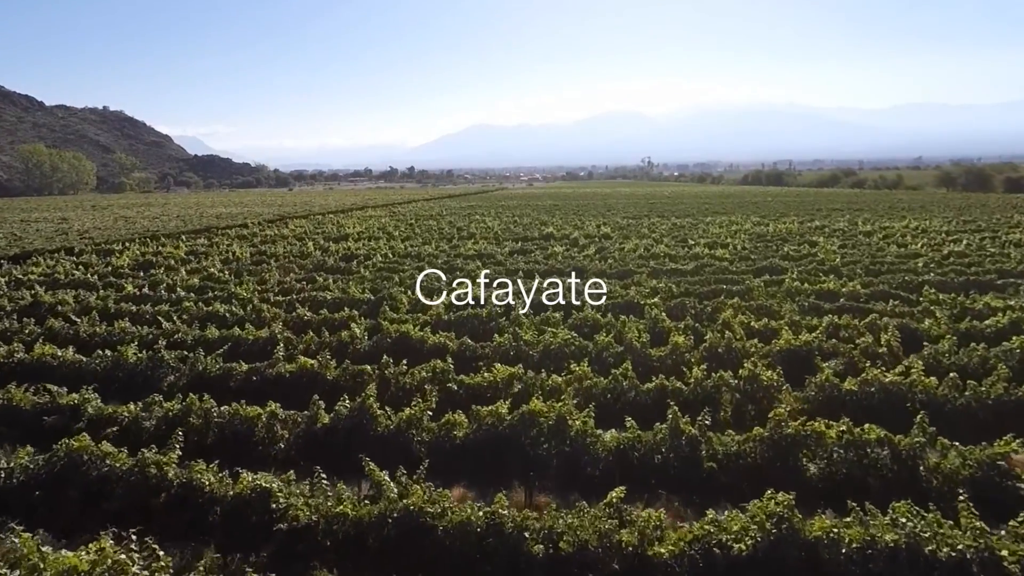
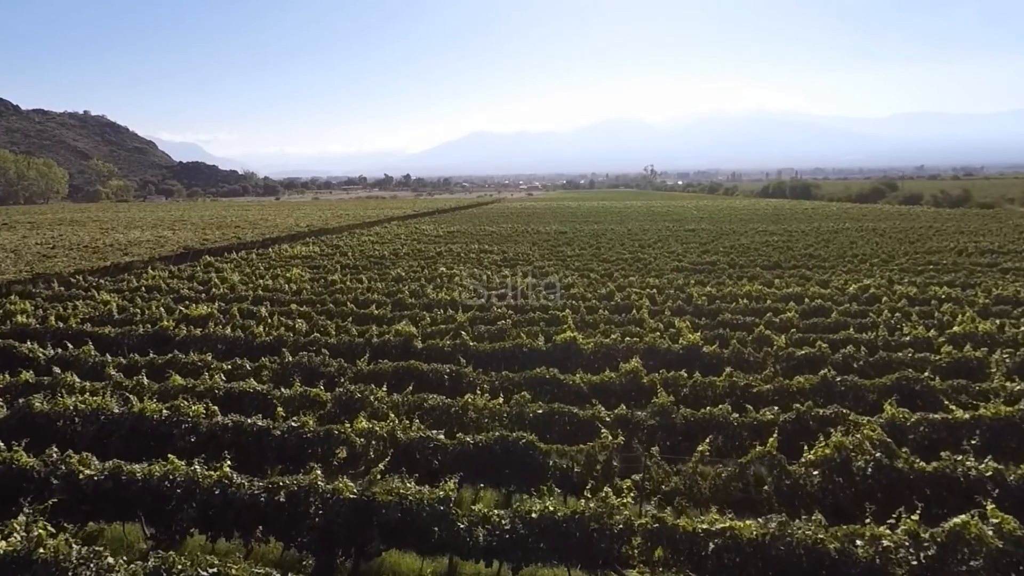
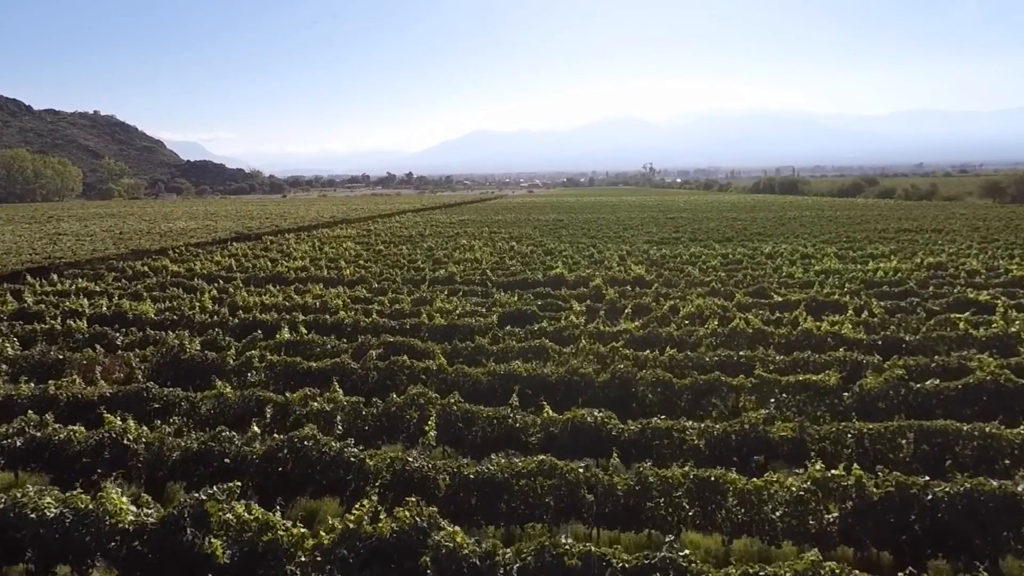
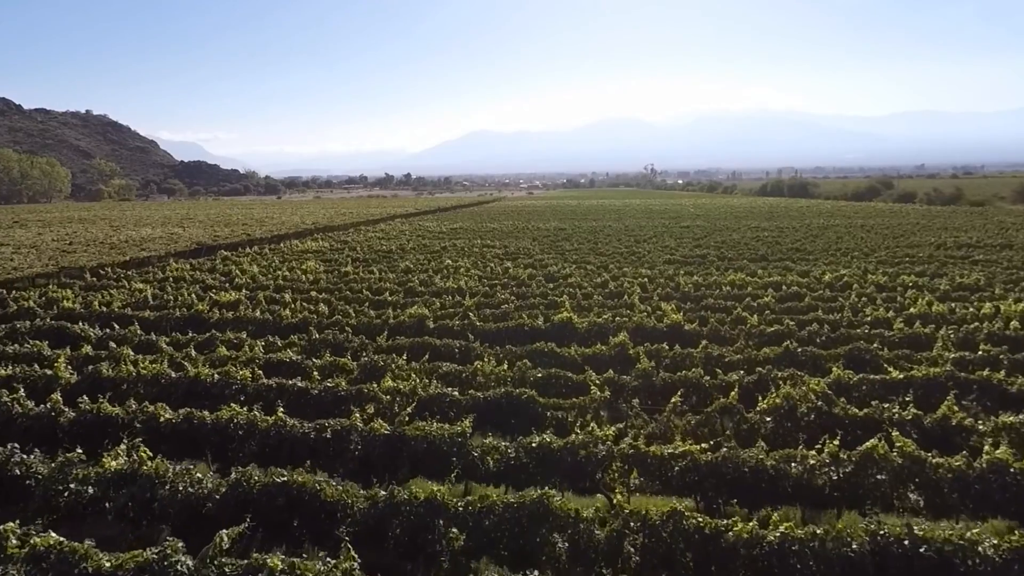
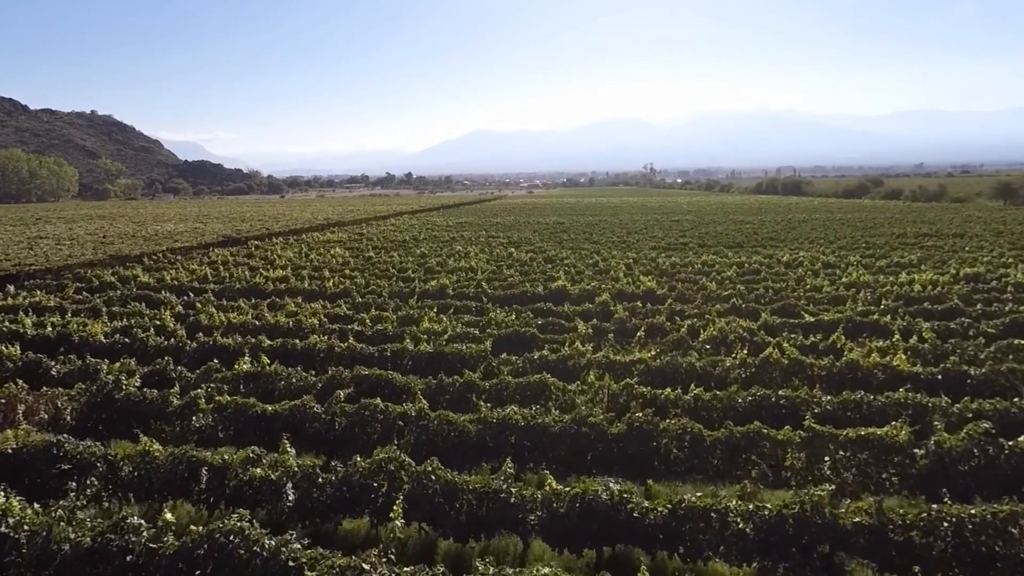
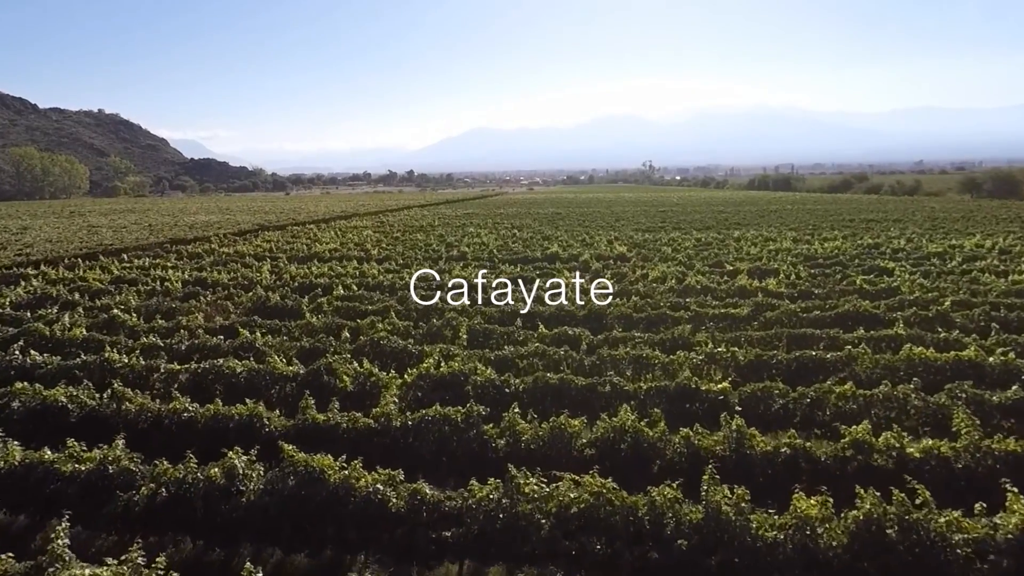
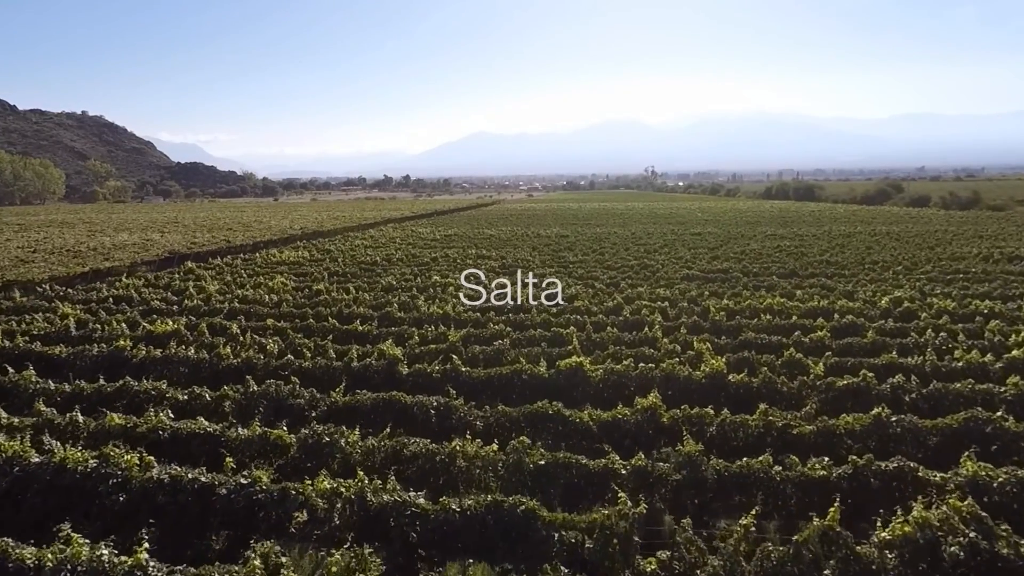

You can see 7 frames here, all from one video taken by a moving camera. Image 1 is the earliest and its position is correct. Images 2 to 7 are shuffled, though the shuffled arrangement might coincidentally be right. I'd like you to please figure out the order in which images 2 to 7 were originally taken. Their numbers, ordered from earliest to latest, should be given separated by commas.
6, 3, 5, 4, 2, 7
